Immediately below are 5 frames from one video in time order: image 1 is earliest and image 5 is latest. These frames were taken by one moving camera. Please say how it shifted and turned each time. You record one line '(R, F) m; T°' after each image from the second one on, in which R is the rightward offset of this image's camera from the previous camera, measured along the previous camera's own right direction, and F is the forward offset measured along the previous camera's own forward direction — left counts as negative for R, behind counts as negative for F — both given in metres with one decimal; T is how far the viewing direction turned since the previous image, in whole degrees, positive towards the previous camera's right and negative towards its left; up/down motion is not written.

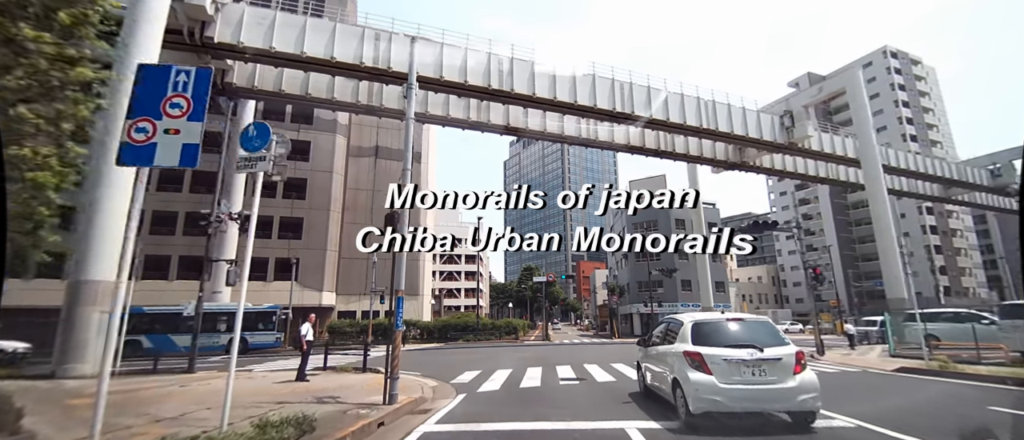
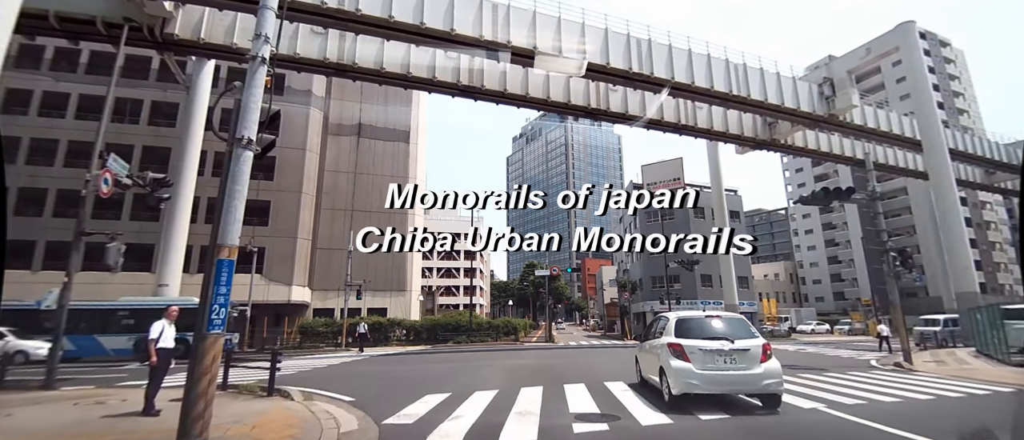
(+0.3, +3.2) m; -1°
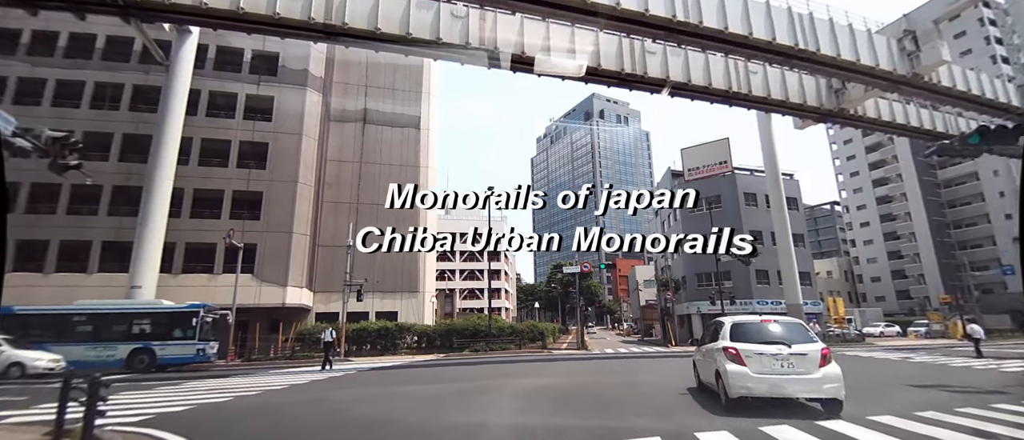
(+0.1, +2.9) m; -4°
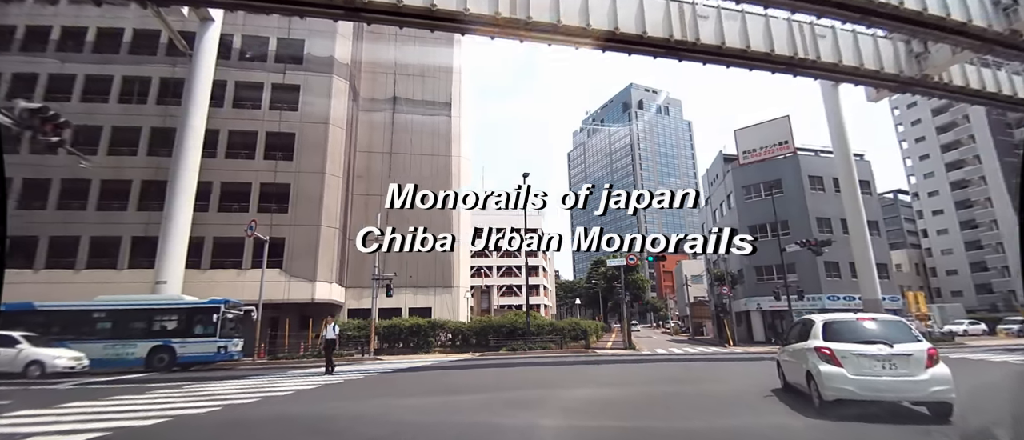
(-0.1, +1.5) m; -5°
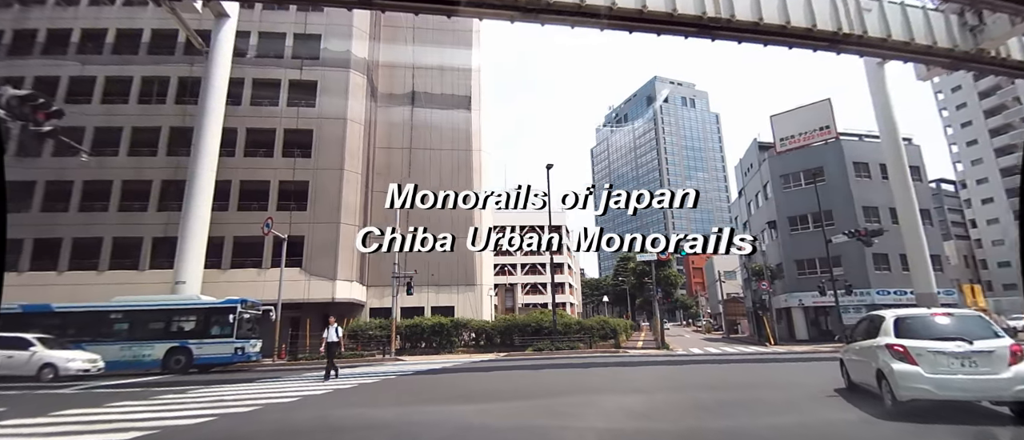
(0.0, +0.8) m; -3°
